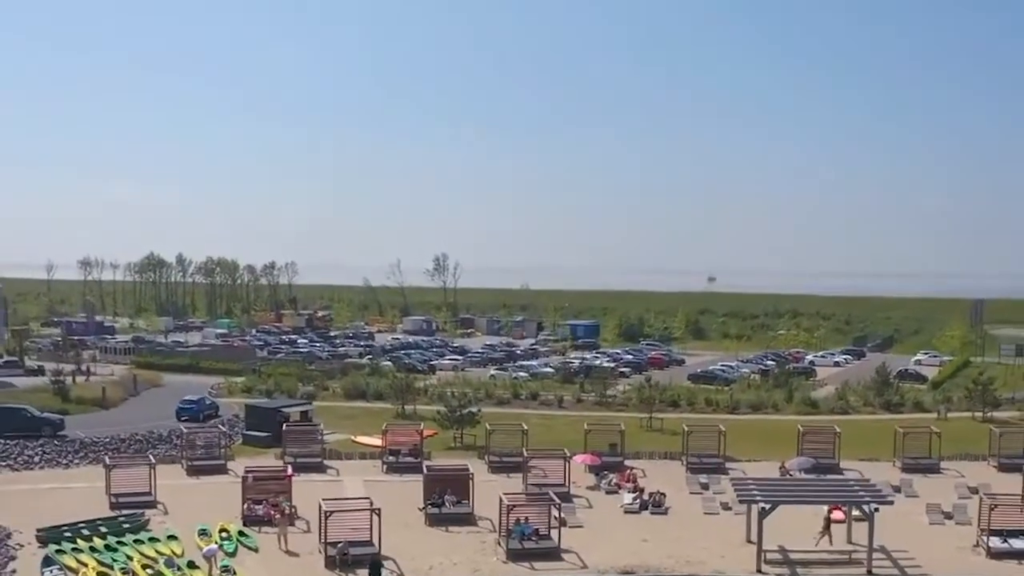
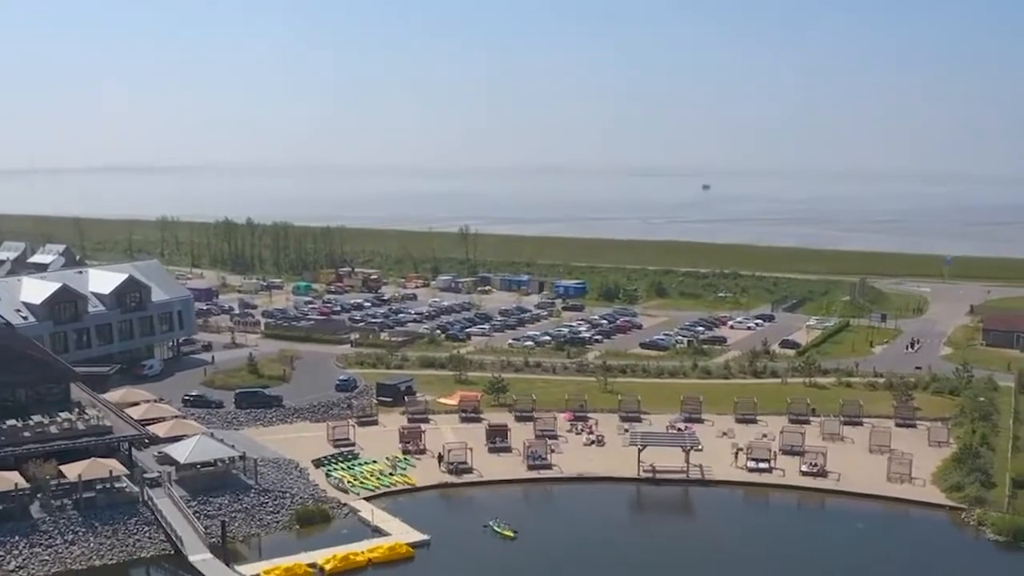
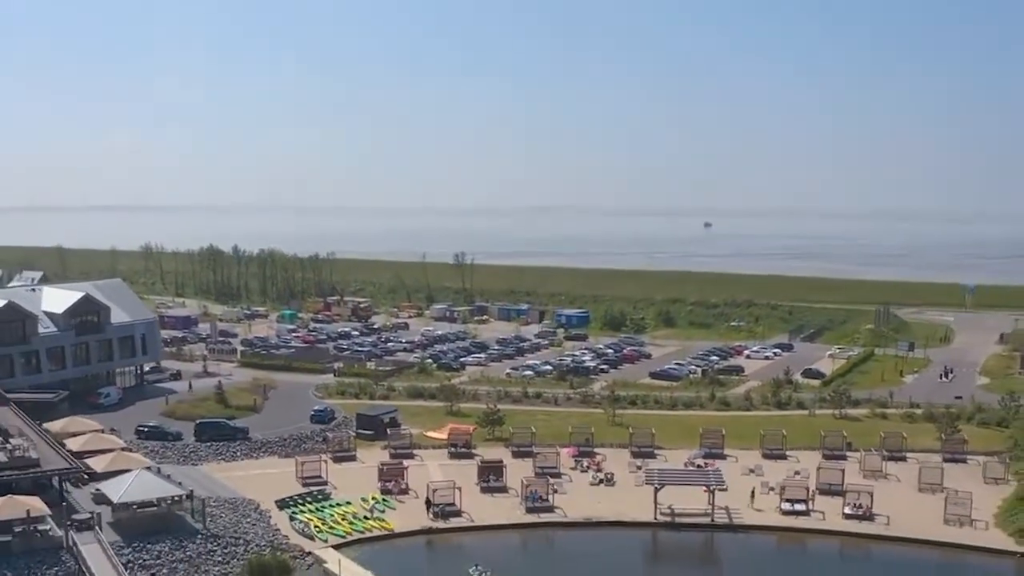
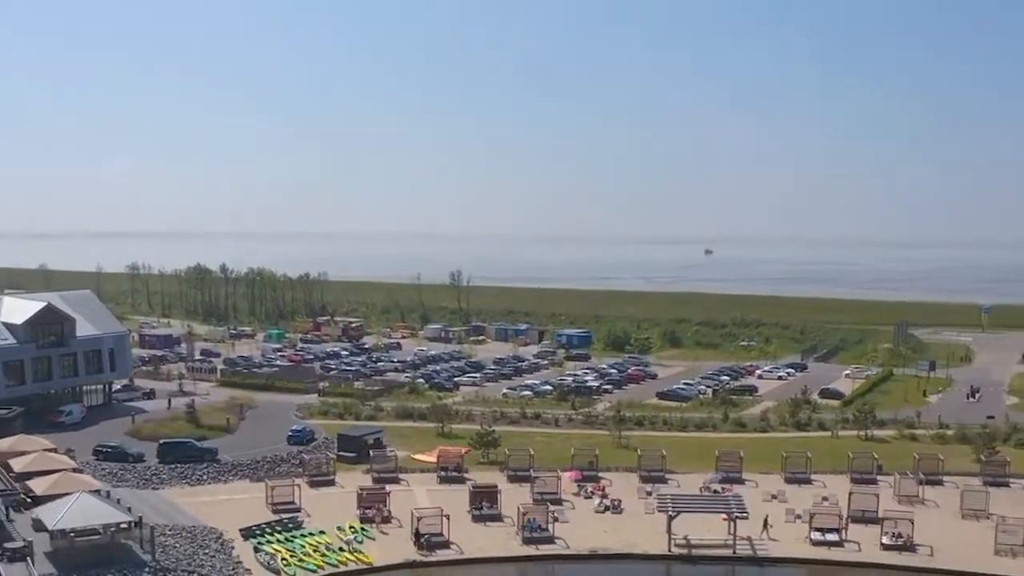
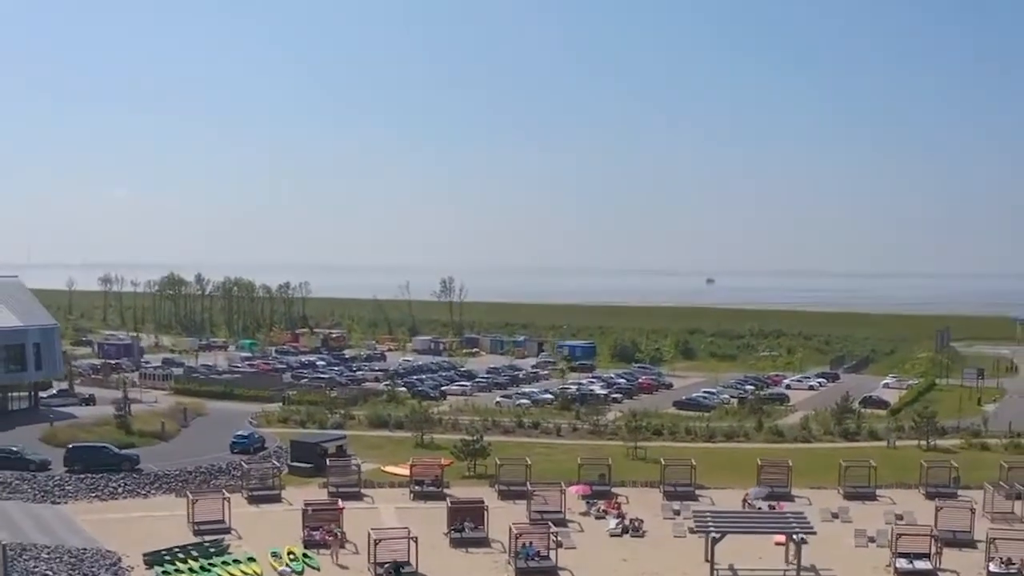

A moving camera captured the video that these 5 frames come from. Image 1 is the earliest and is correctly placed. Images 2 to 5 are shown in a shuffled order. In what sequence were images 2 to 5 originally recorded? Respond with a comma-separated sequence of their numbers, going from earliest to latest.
5, 4, 3, 2
